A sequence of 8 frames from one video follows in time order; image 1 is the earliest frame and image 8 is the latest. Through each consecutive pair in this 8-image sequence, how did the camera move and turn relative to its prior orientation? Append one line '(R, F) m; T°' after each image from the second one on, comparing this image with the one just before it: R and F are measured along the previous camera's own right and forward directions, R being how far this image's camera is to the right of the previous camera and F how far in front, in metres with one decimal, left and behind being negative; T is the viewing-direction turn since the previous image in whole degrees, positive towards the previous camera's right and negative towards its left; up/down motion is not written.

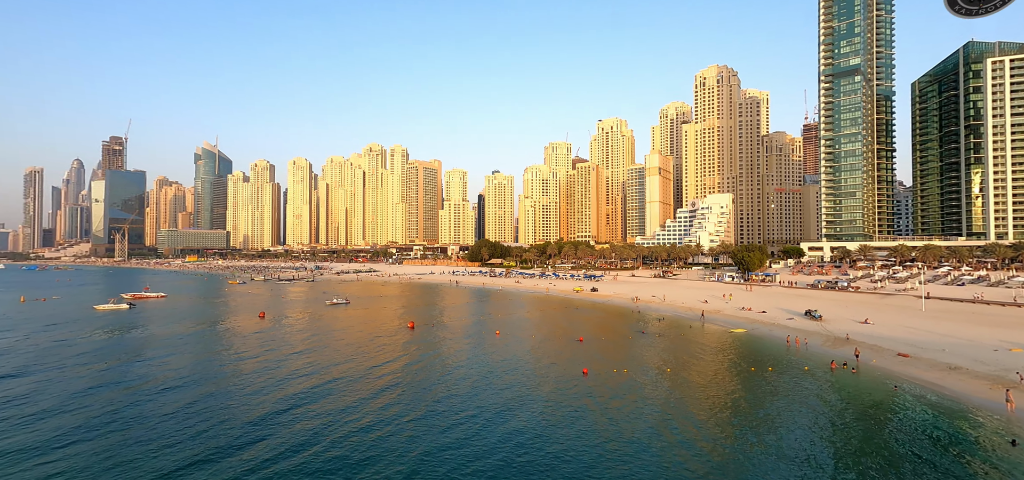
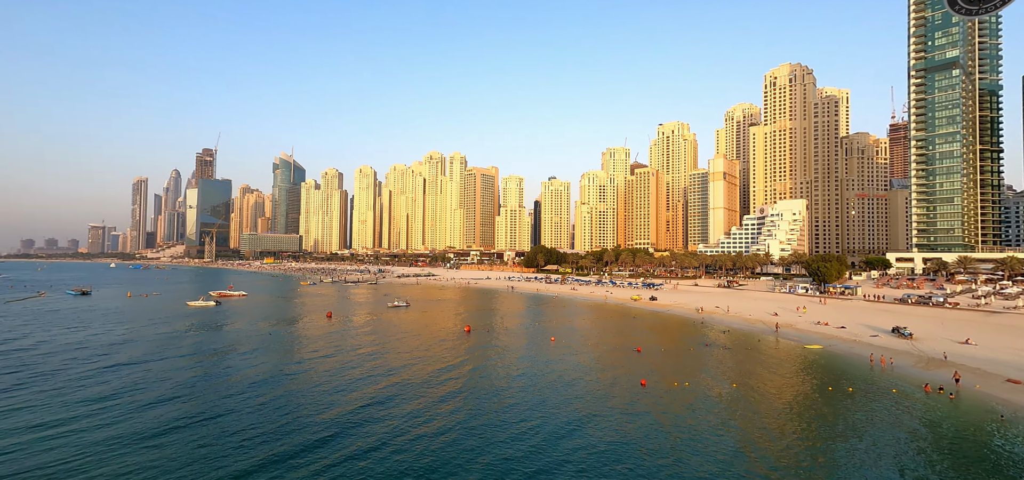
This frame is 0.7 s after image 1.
(+0.3, +0.7) m; -7°
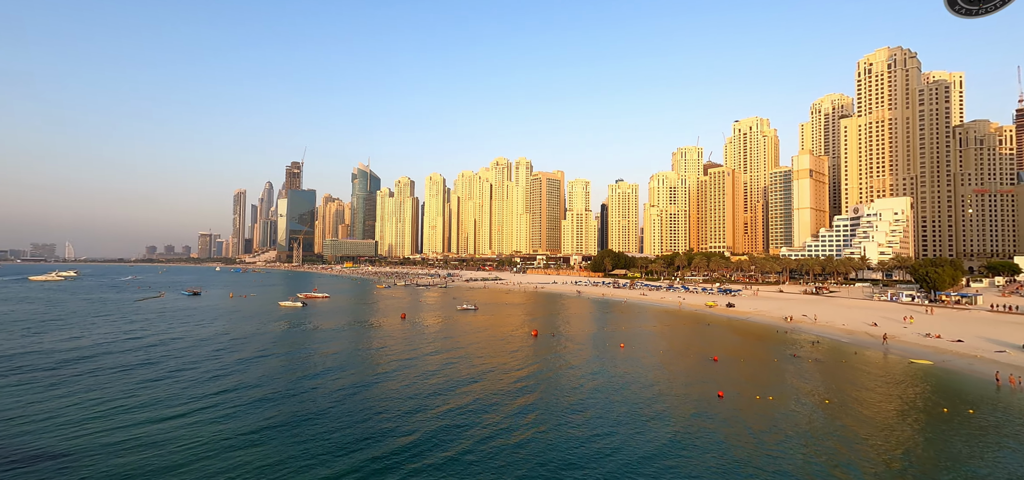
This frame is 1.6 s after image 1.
(-0.3, -0.1) m; -8°
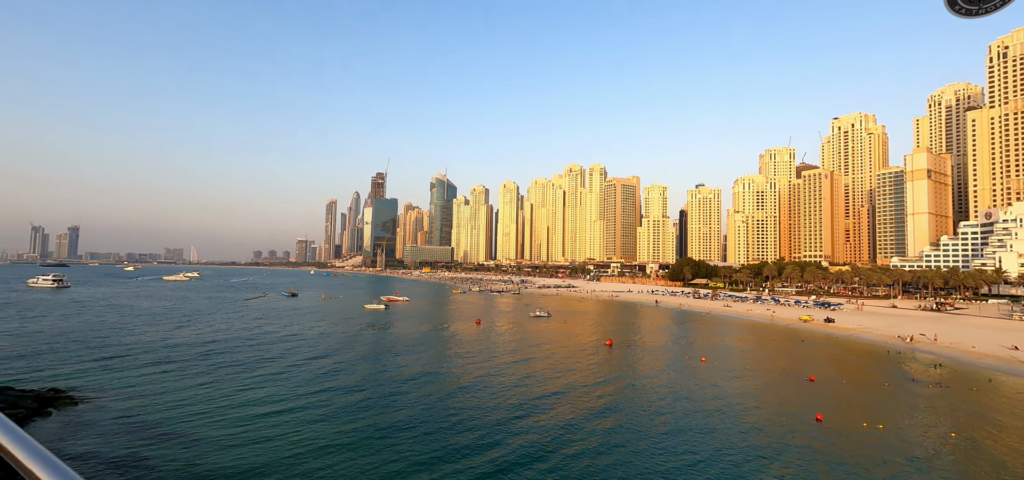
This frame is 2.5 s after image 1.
(-0.4, 0.0) m; -9°
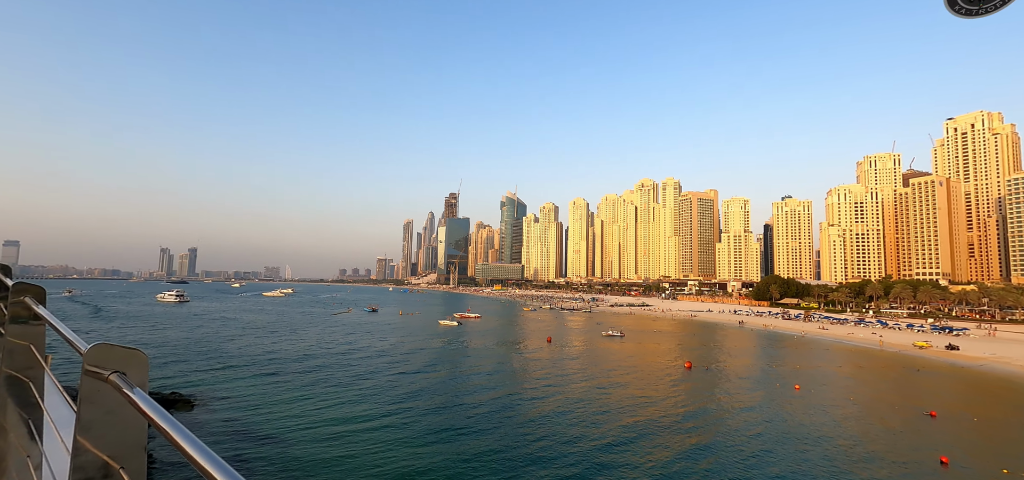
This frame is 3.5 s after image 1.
(-0.6, 0.0) m; -9°
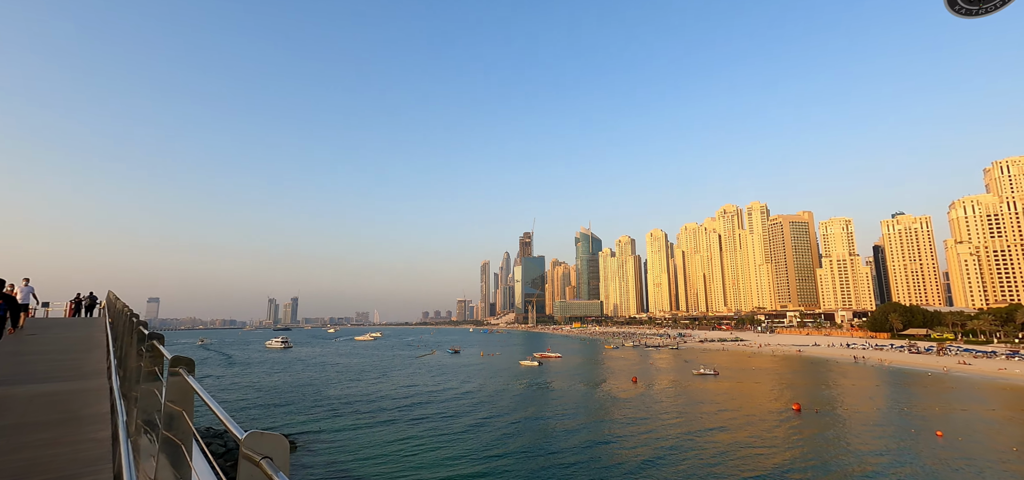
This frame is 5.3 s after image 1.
(-0.4, +0.2) m; -9°
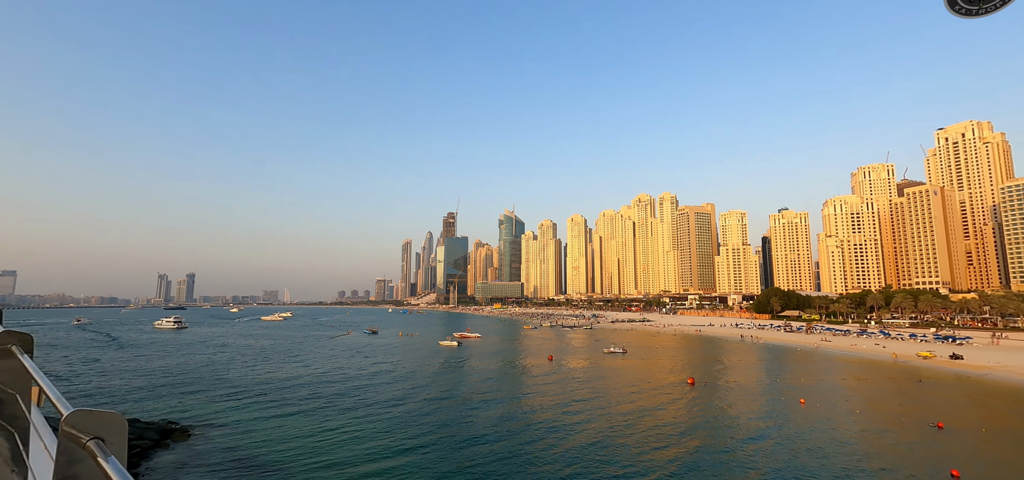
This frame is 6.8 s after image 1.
(+0.5, -0.3) m; +10°
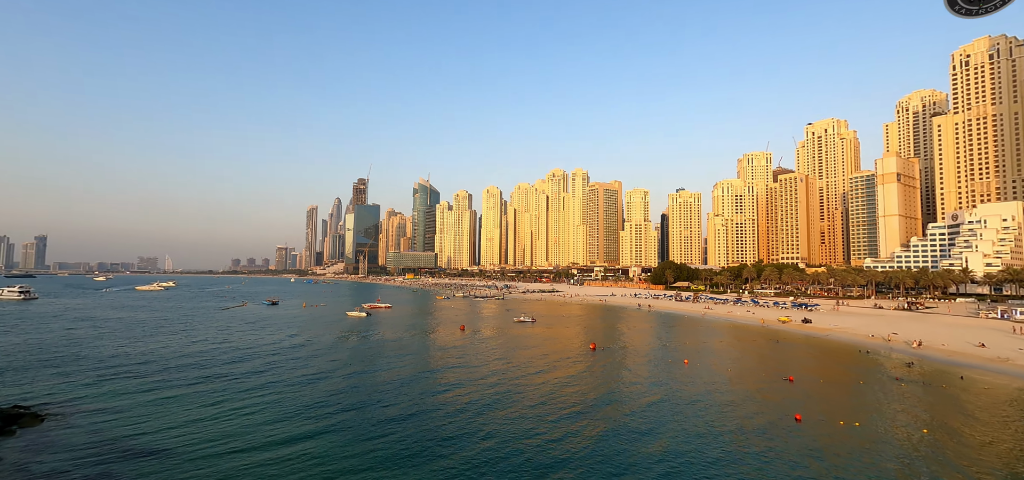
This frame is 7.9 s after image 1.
(+0.6, -0.1) m; +11°
